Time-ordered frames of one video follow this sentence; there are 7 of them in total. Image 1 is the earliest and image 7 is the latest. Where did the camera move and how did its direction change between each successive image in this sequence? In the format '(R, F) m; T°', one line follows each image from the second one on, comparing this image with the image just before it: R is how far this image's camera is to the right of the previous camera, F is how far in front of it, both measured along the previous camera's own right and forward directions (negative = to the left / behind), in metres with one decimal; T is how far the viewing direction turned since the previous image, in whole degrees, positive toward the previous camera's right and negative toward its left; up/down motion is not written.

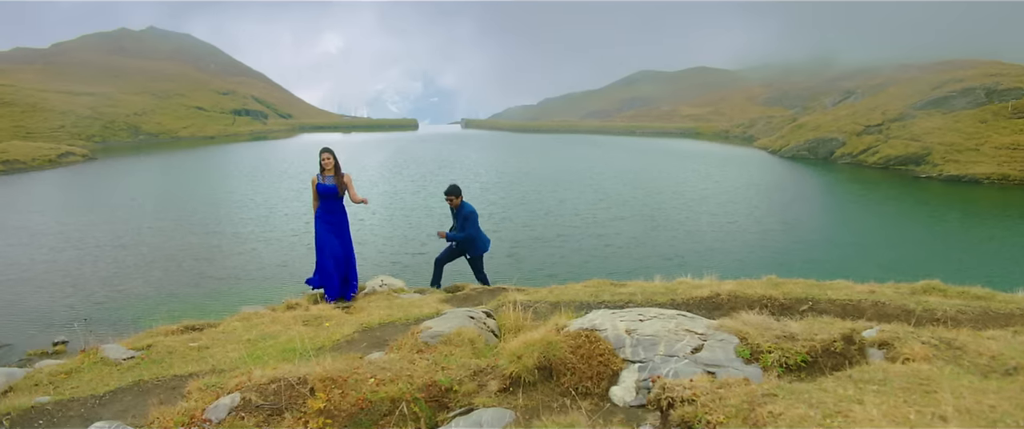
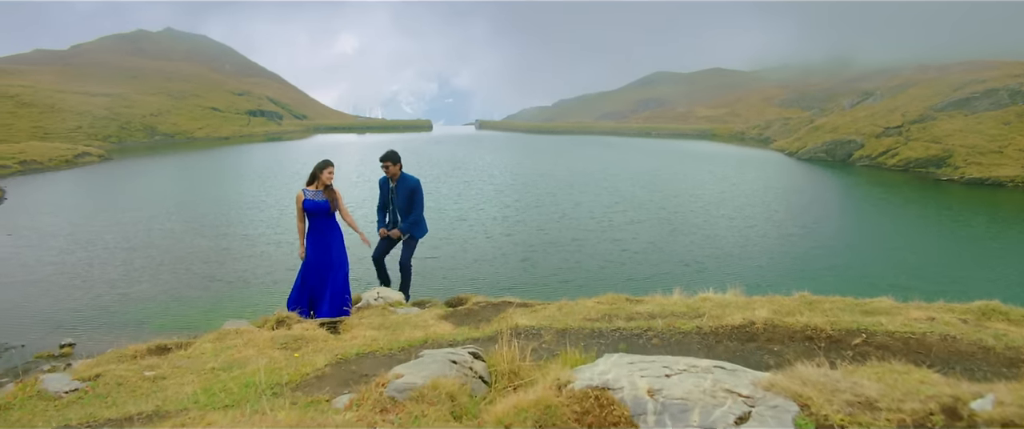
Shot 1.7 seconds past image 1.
(+0.1, +0.6) m; -1°
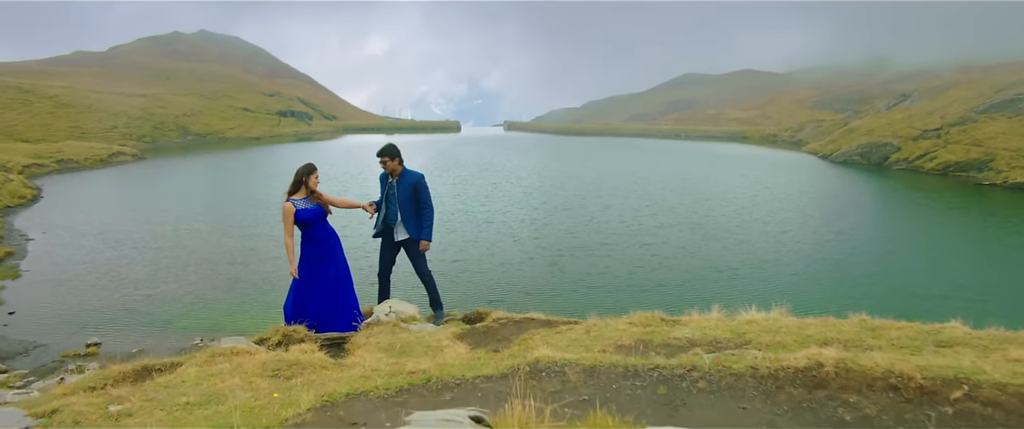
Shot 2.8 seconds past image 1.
(0.0, +0.6) m; -3°
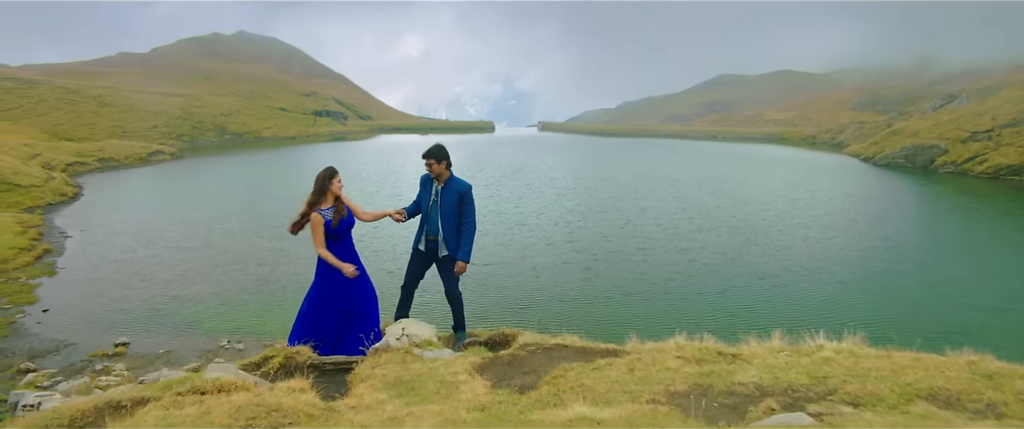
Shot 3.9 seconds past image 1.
(0.0, +0.9) m; -3°
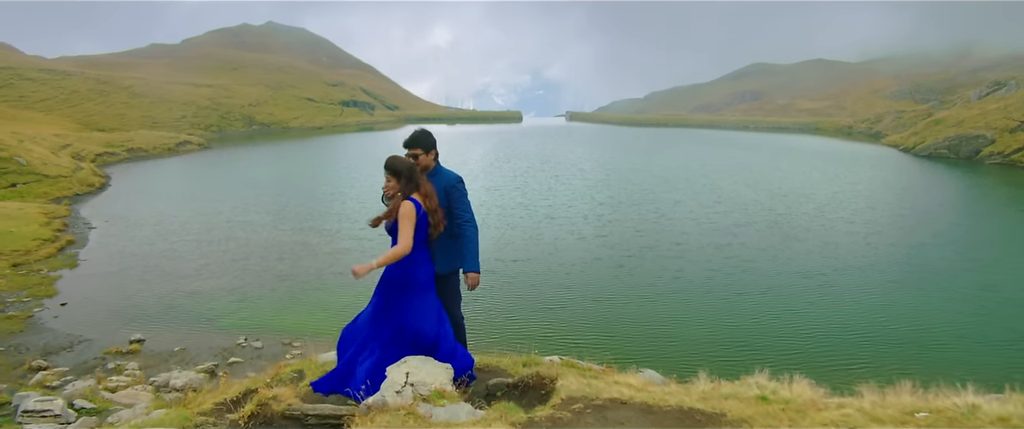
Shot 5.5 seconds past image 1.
(-0.1, +1.5) m; -3°
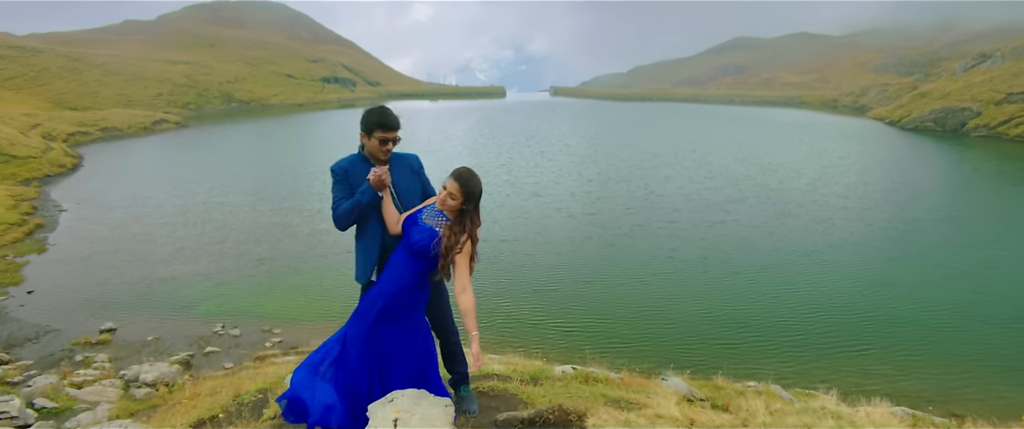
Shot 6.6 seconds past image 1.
(+0.1, +0.9) m; +1°
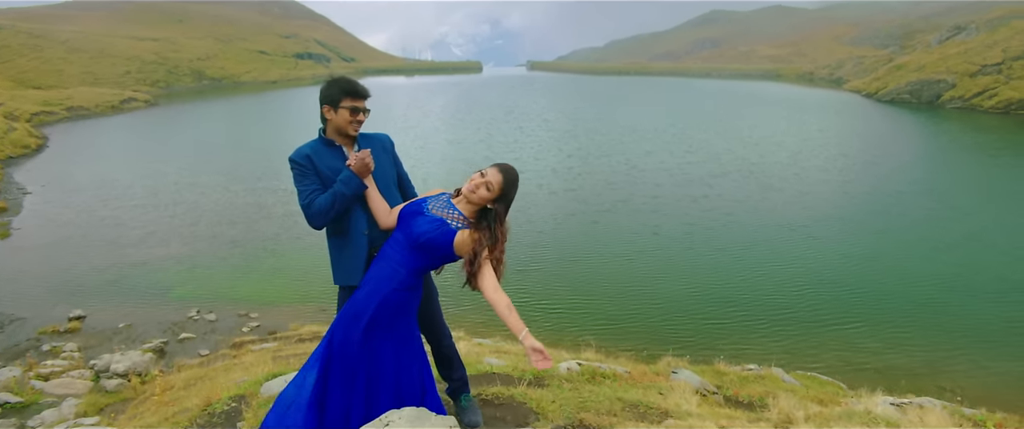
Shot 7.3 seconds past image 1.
(0.0, +0.4) m; +2°
